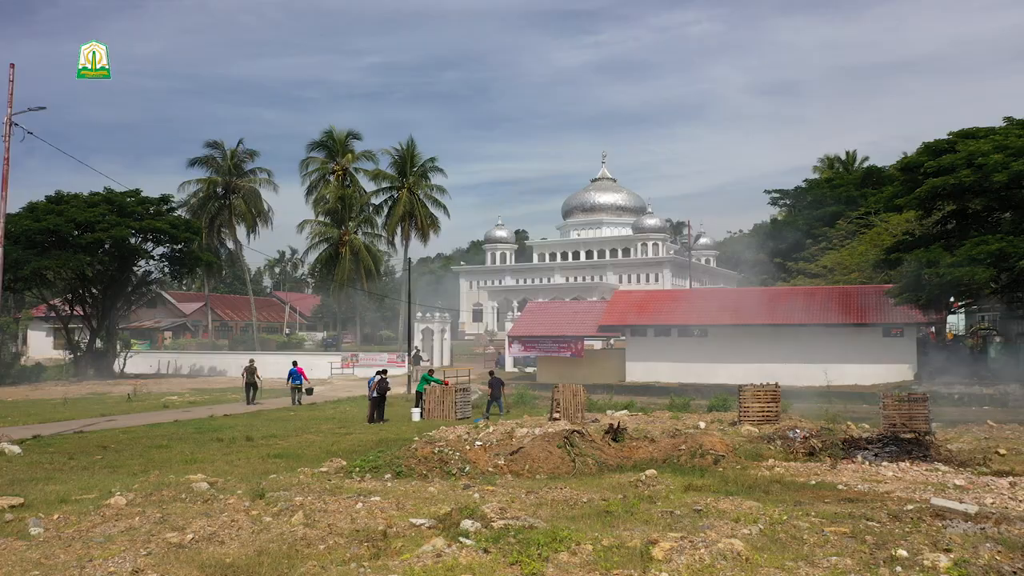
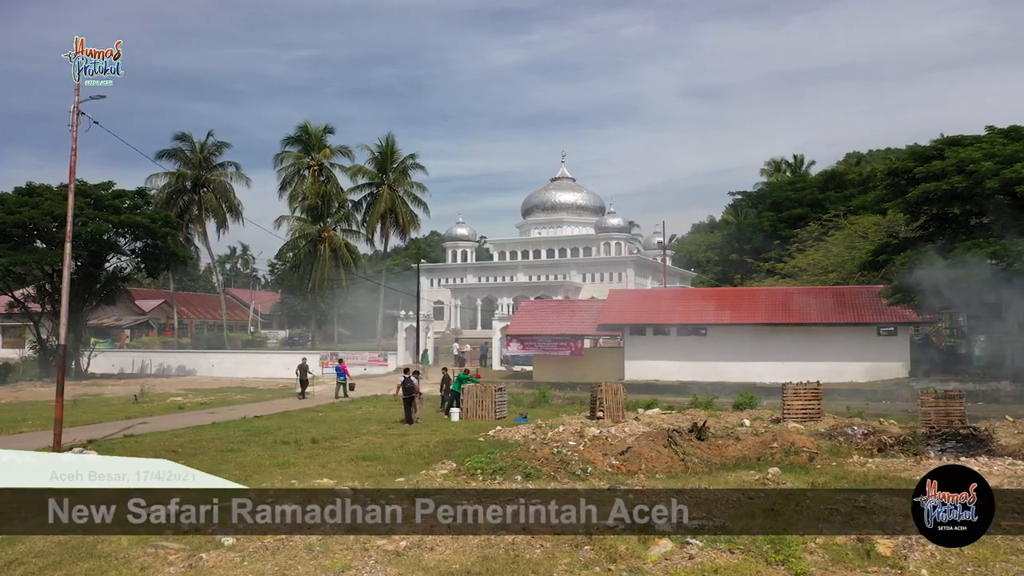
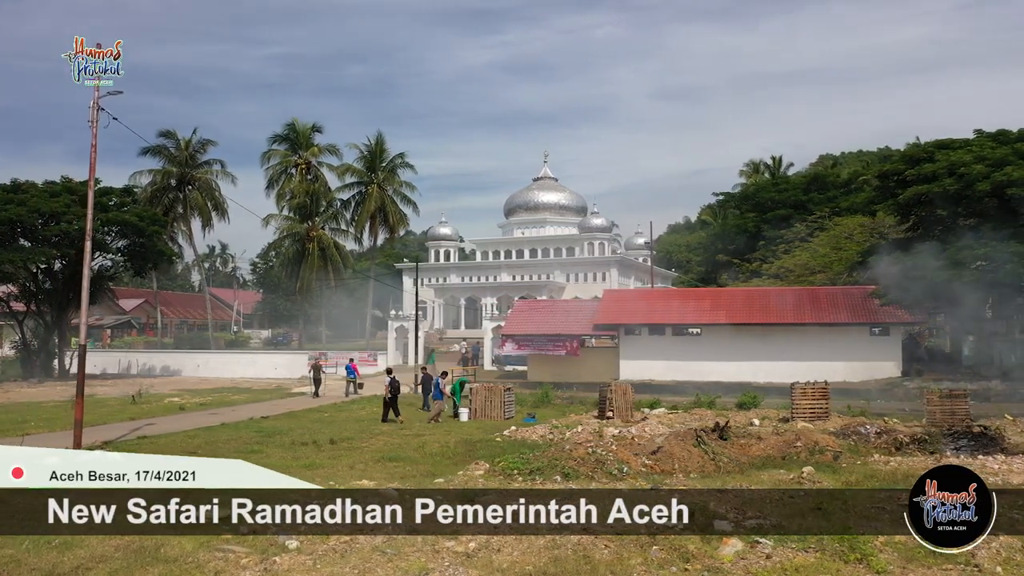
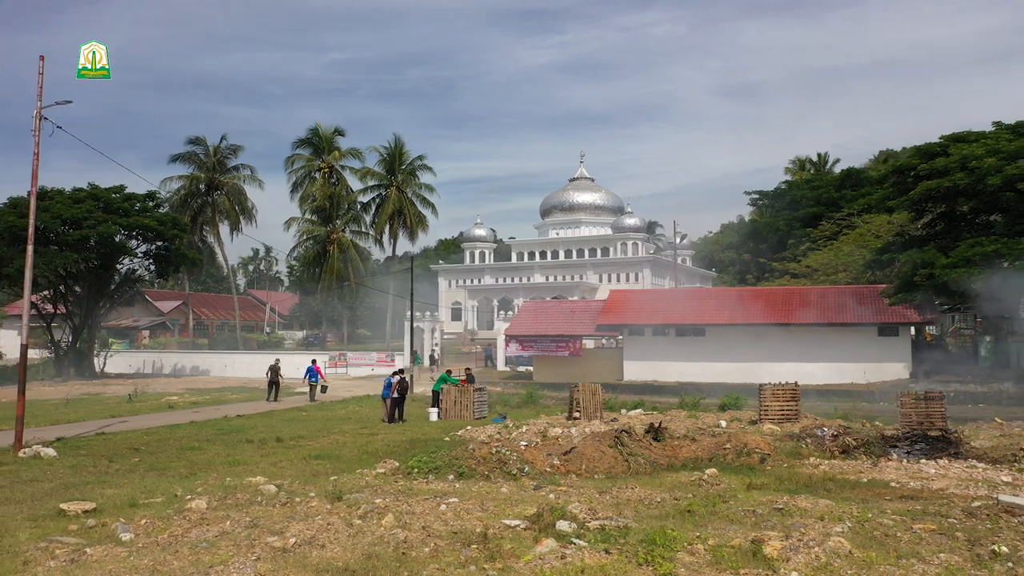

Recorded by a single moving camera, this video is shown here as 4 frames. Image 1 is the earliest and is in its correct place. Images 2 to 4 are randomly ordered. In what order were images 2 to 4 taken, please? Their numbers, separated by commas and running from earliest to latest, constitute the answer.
4, 2, 3
